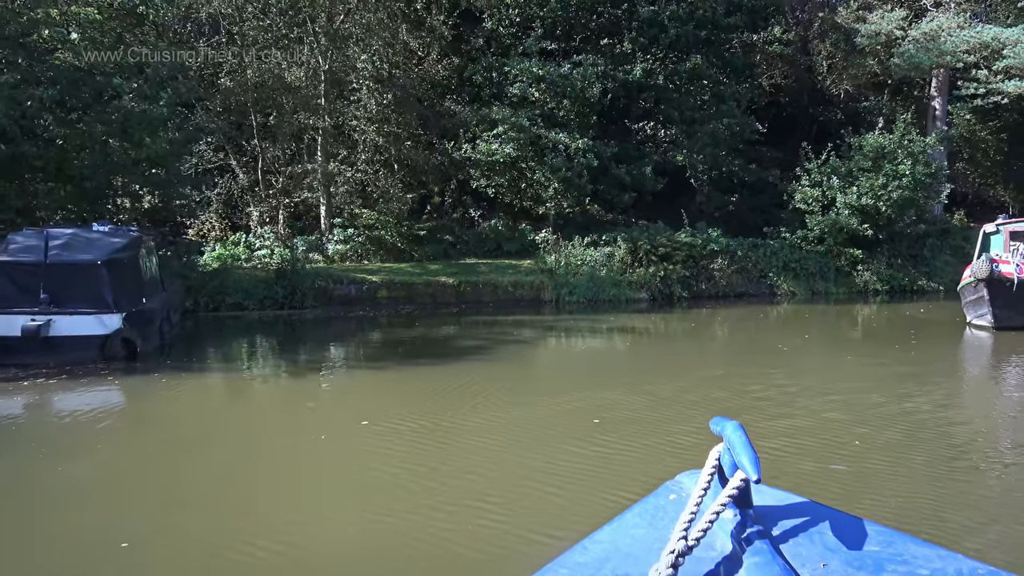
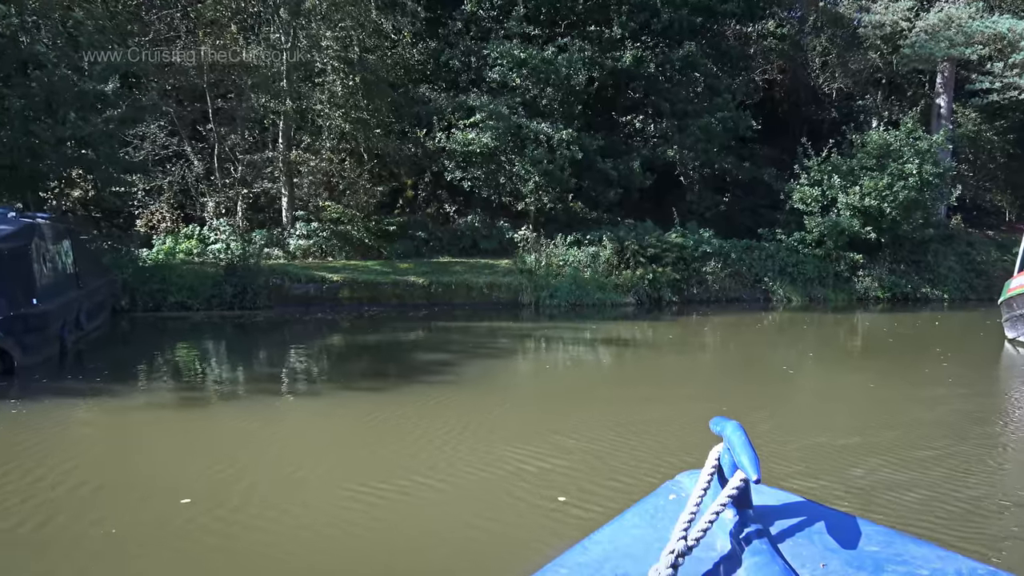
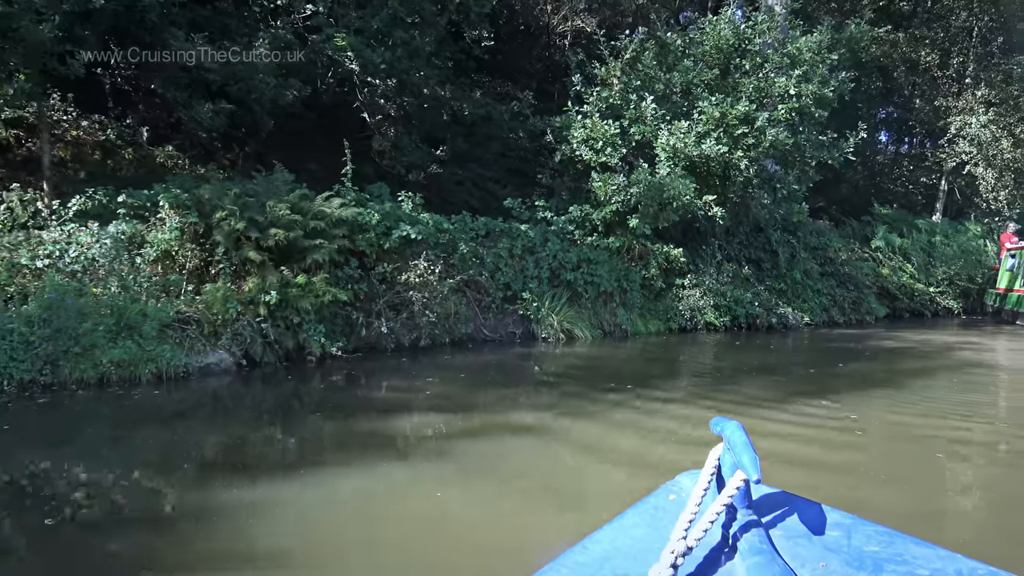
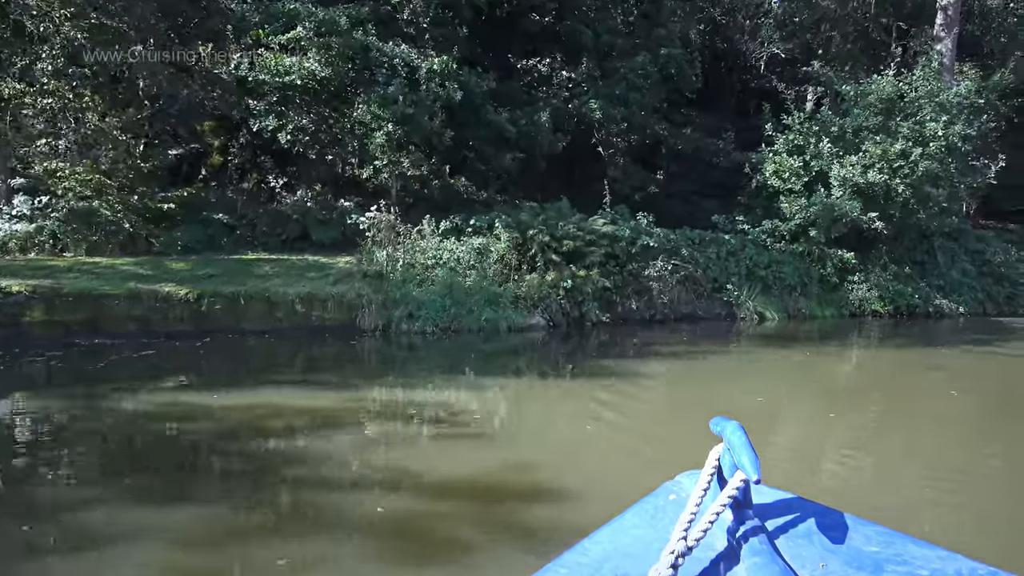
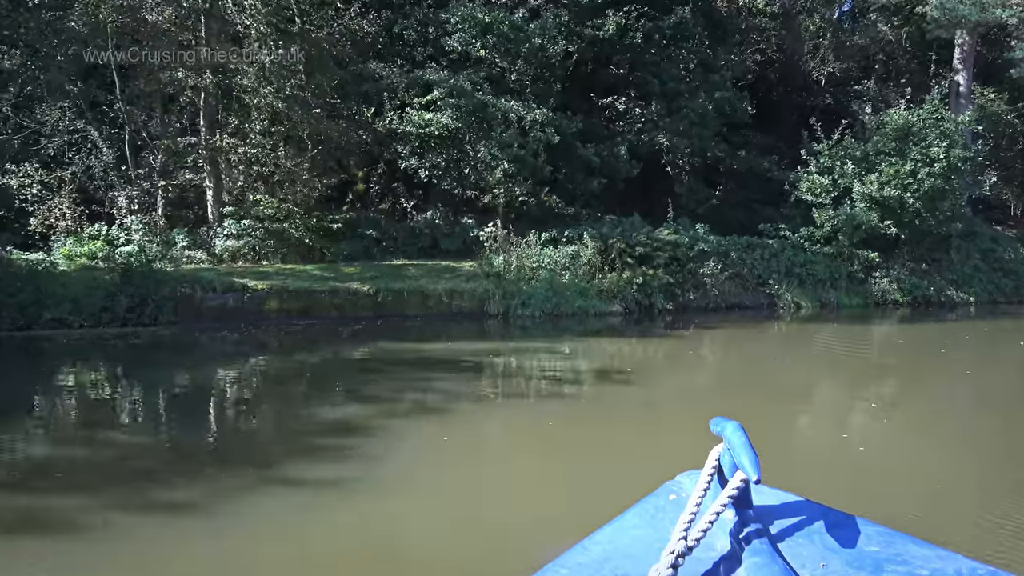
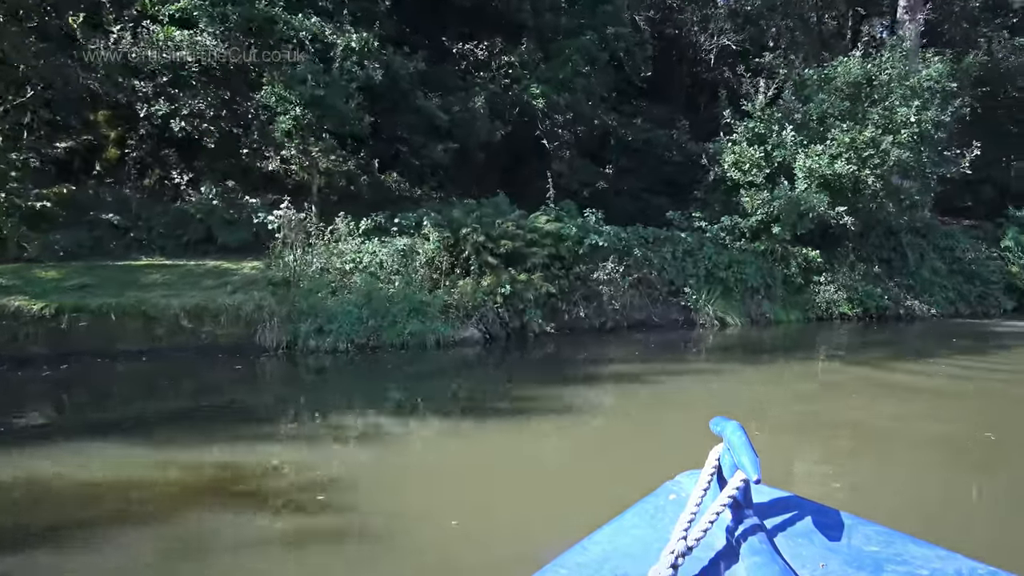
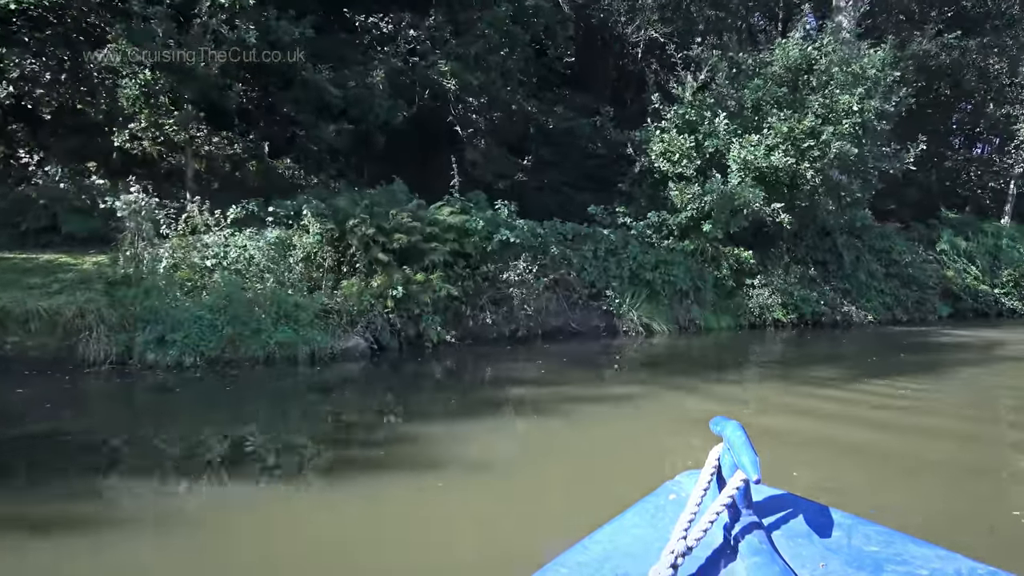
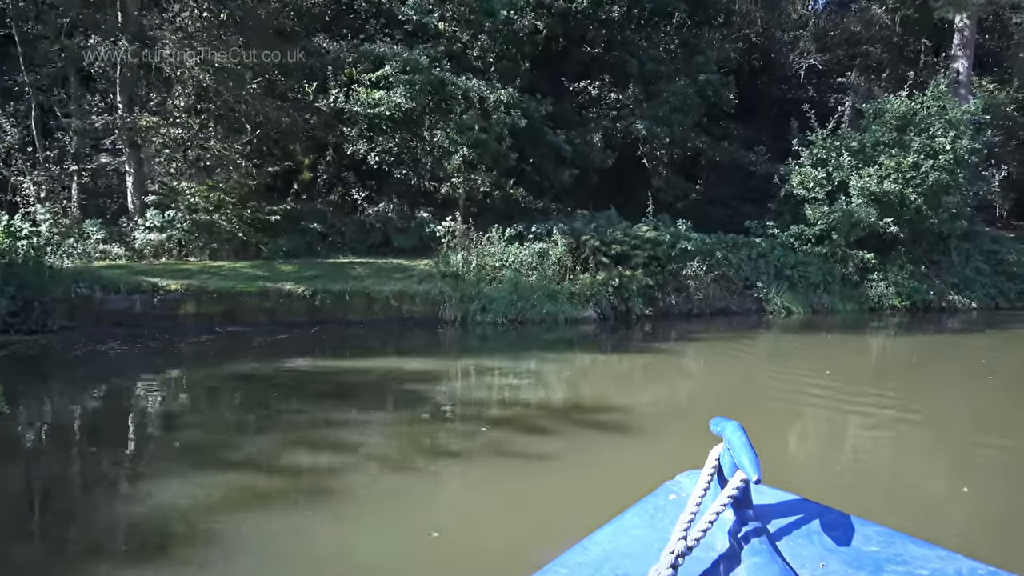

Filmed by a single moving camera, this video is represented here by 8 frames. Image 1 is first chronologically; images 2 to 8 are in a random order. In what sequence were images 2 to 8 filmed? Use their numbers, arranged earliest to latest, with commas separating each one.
2, 5, 8, 4, 6, 7, 3
